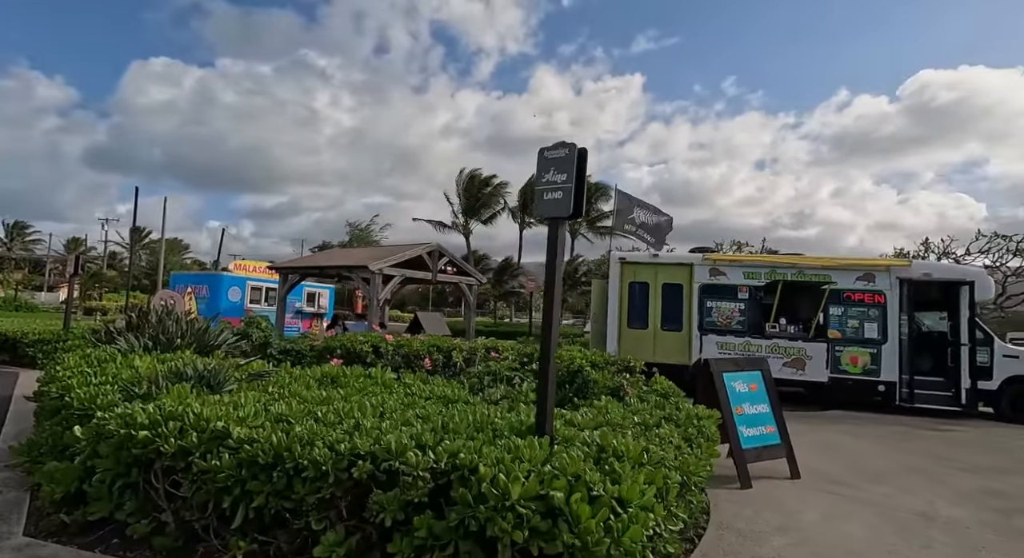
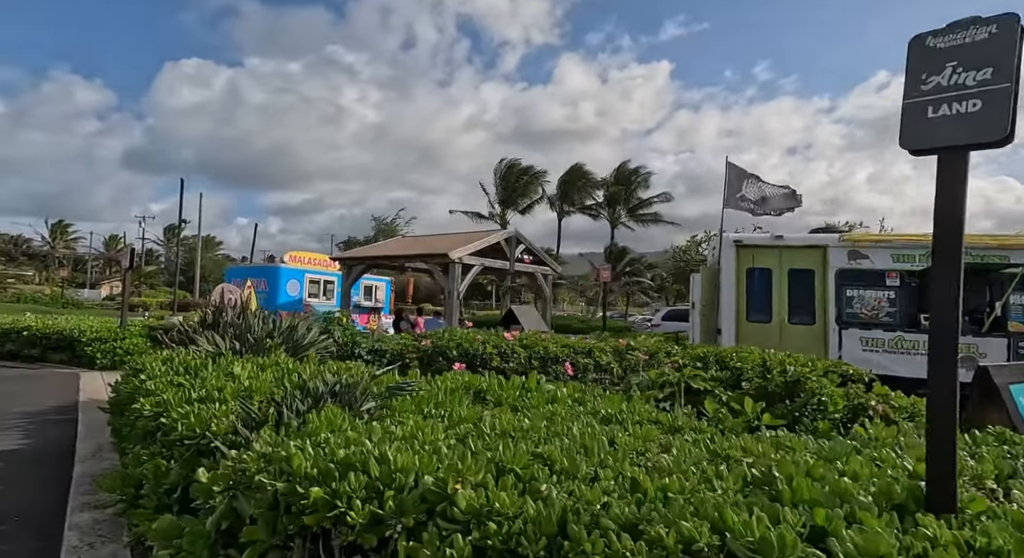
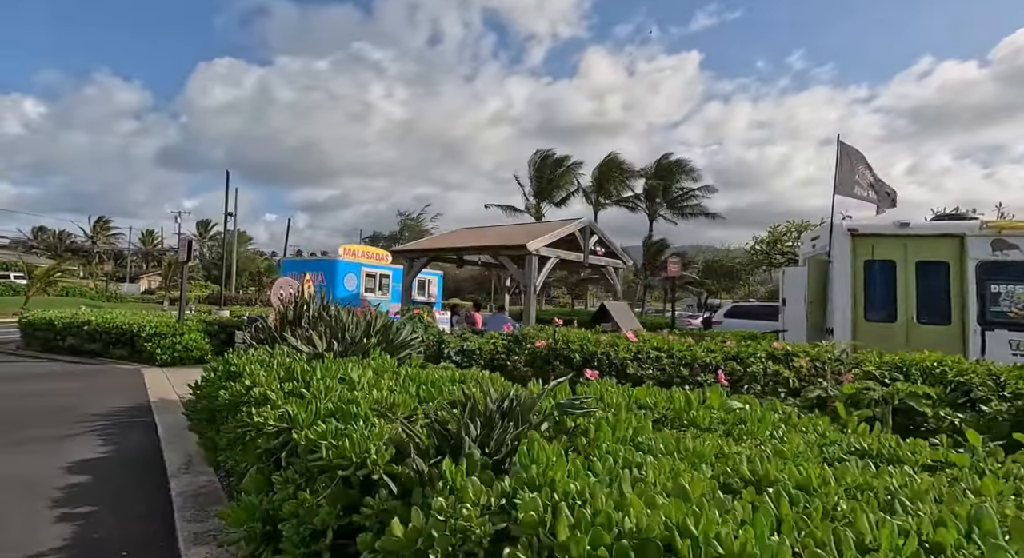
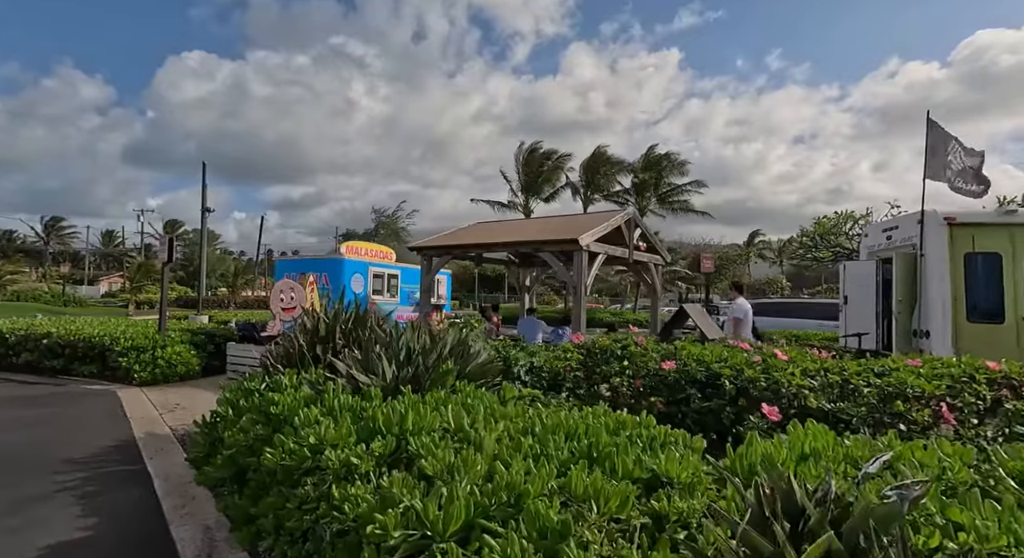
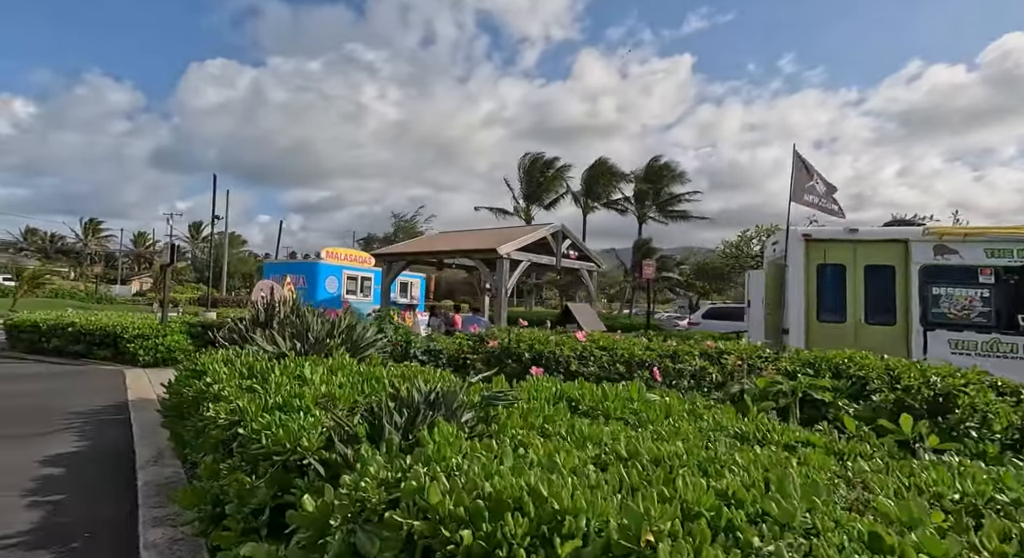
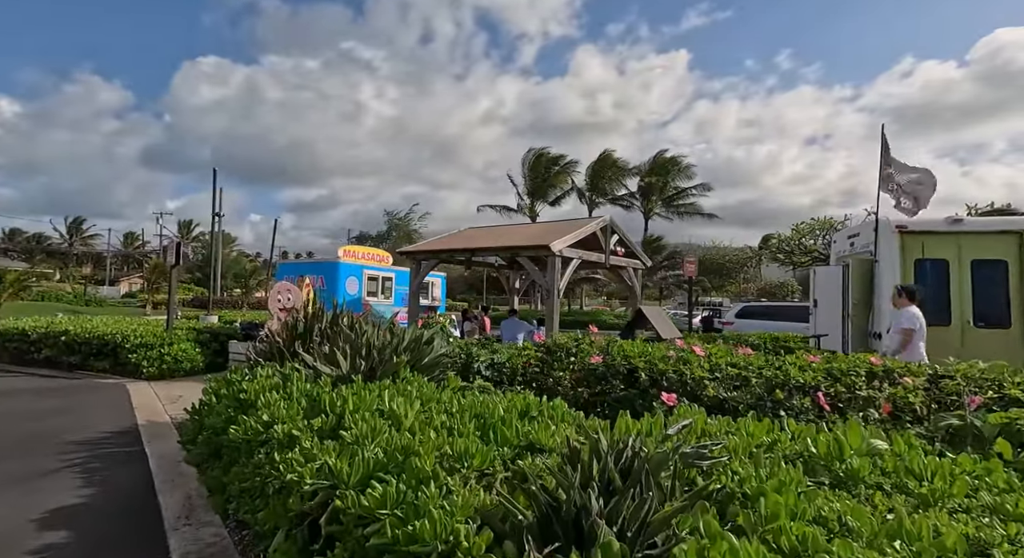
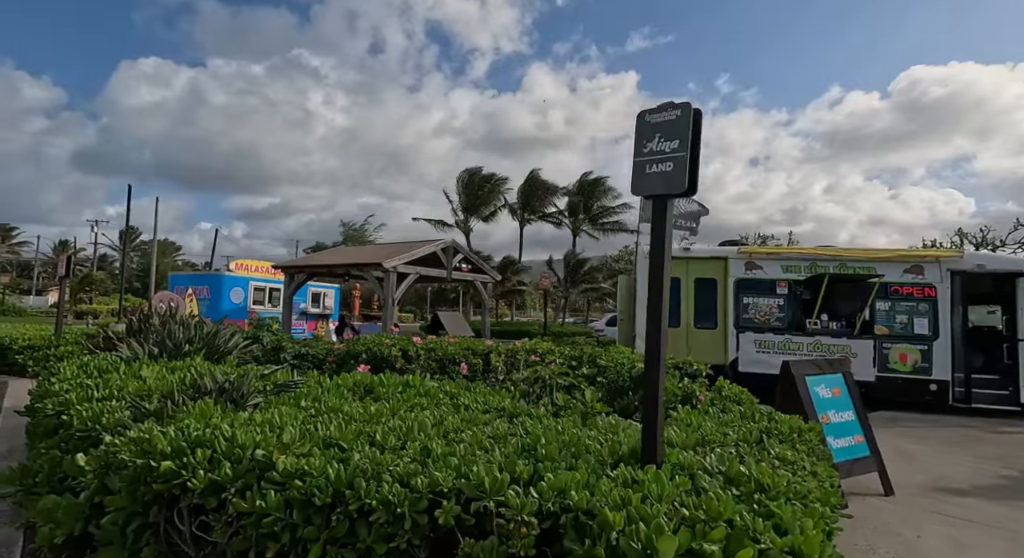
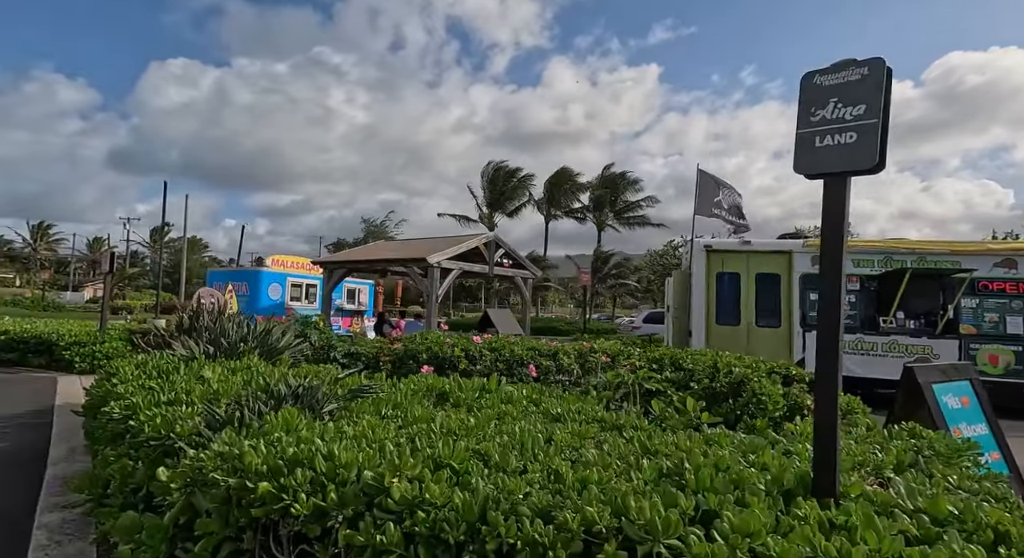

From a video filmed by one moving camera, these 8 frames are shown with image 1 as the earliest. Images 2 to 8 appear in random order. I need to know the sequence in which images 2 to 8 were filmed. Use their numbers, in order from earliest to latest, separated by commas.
7, 8, 2, 5, 3, 6, 4
